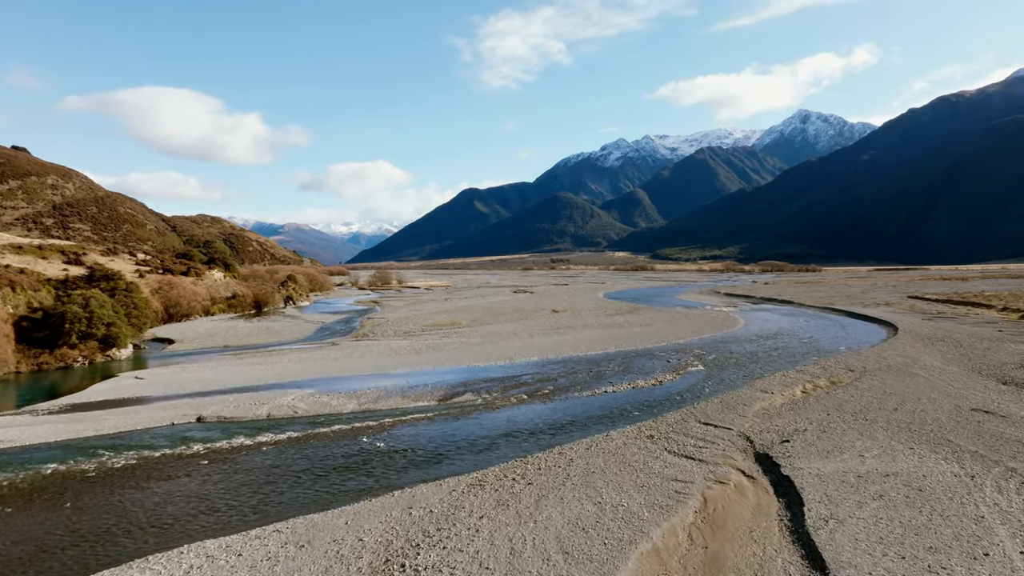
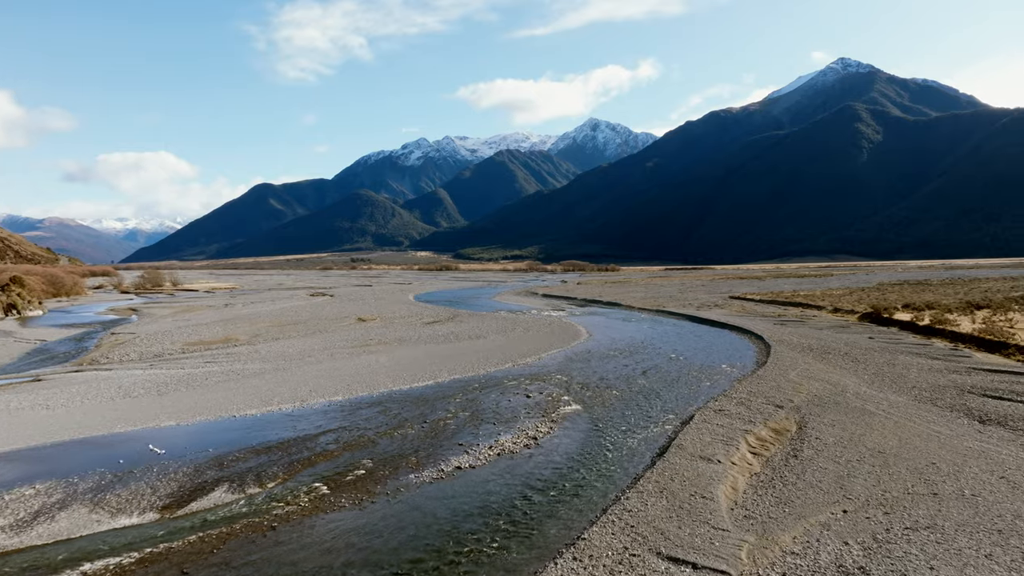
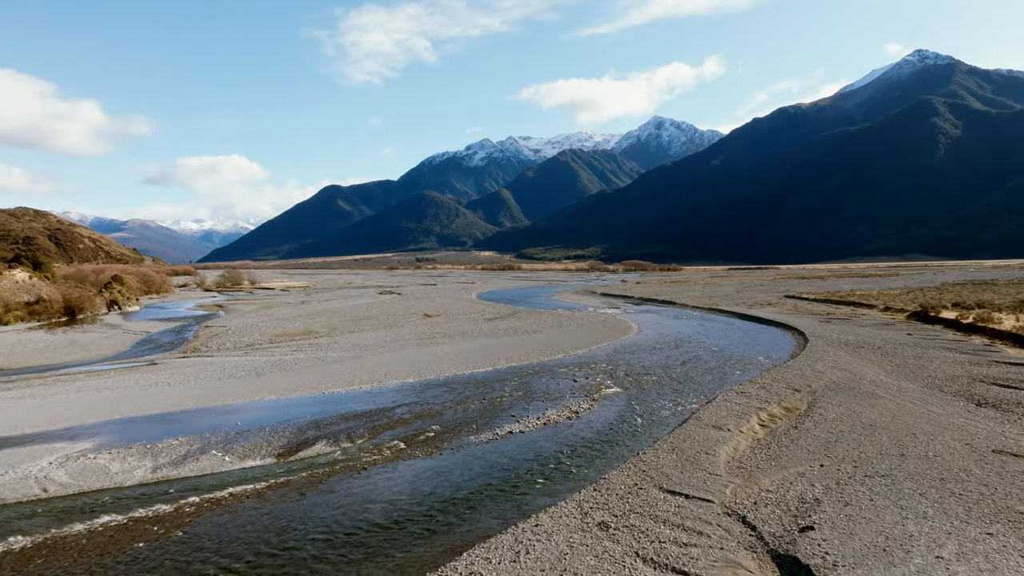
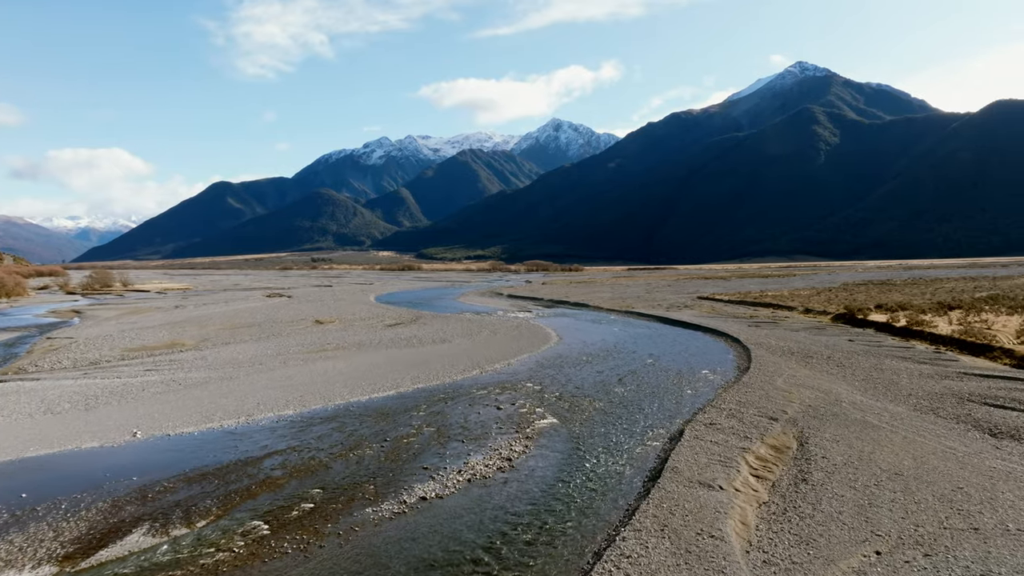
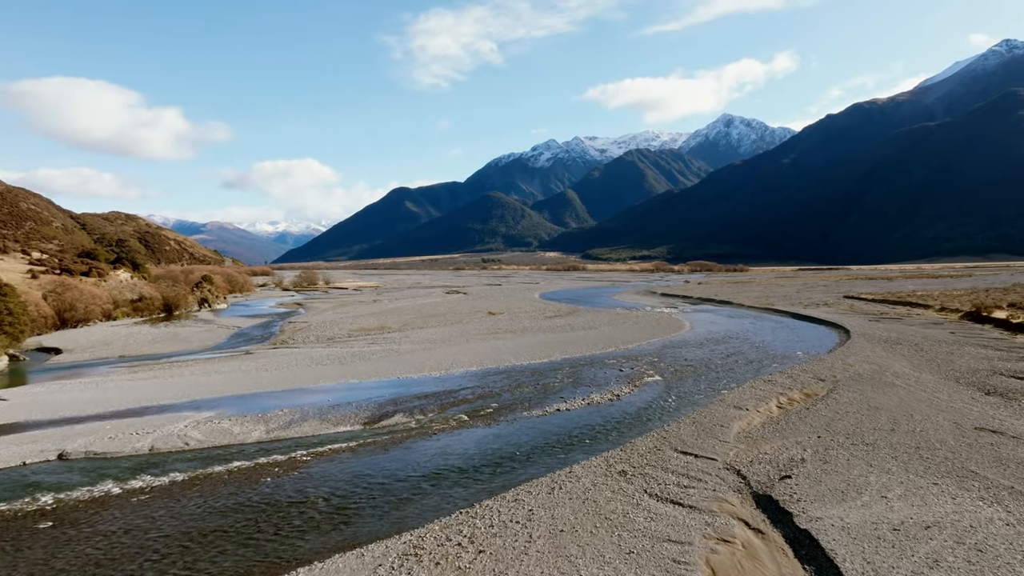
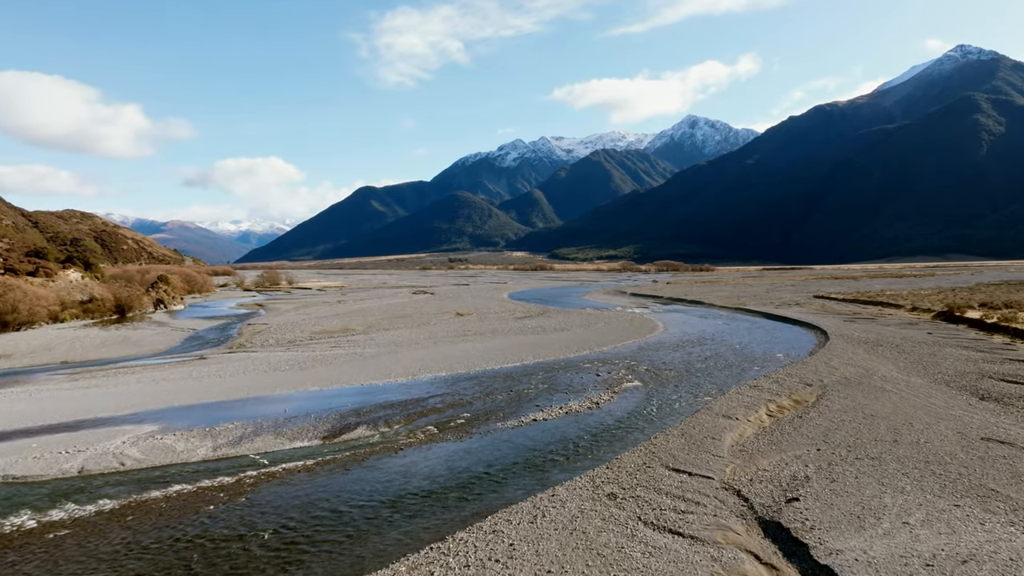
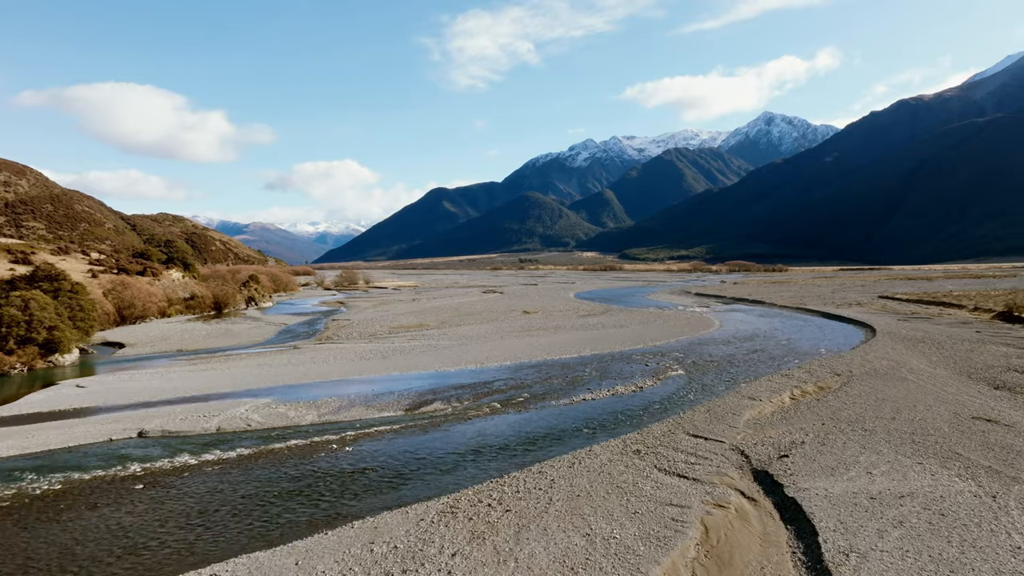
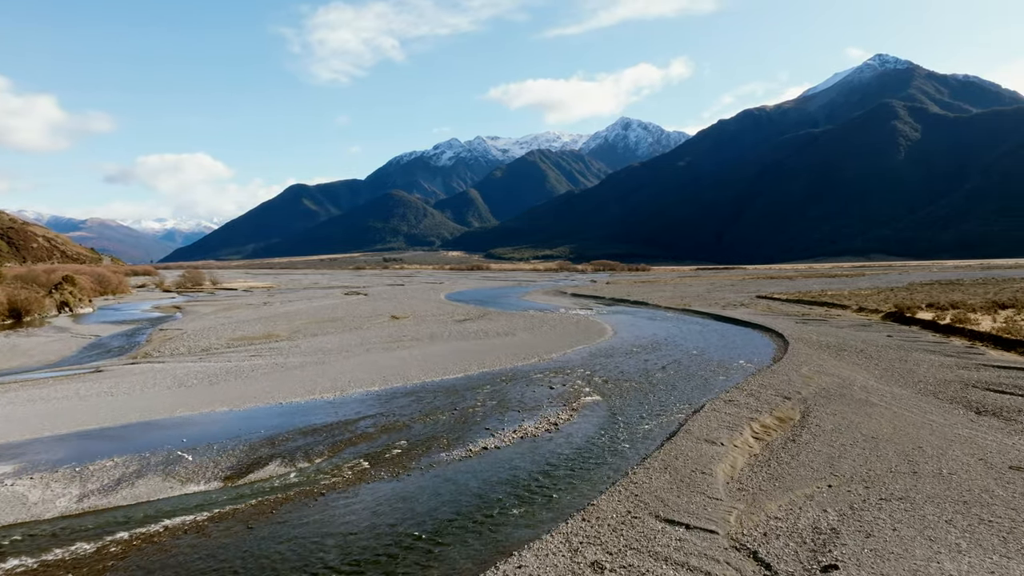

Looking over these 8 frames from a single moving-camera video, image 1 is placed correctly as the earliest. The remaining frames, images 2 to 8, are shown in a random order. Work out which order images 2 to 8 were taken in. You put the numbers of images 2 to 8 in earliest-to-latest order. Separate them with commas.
7, 5, 6, 3, 8, 2, 4
